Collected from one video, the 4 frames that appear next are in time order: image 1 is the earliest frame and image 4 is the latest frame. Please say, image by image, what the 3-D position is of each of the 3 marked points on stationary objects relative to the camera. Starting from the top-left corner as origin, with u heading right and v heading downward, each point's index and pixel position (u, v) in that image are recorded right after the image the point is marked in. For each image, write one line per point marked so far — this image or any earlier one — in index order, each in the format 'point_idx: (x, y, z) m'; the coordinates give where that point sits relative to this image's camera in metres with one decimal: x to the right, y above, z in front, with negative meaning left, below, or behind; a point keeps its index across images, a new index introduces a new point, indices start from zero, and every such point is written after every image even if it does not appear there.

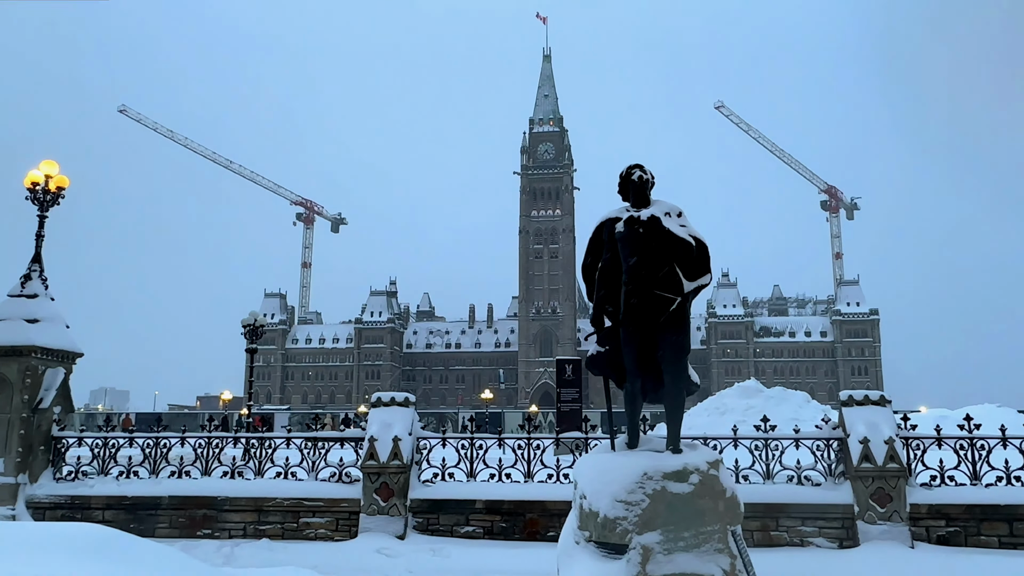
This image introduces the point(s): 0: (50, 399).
0: (-6.6, -1.6, +9.2) m
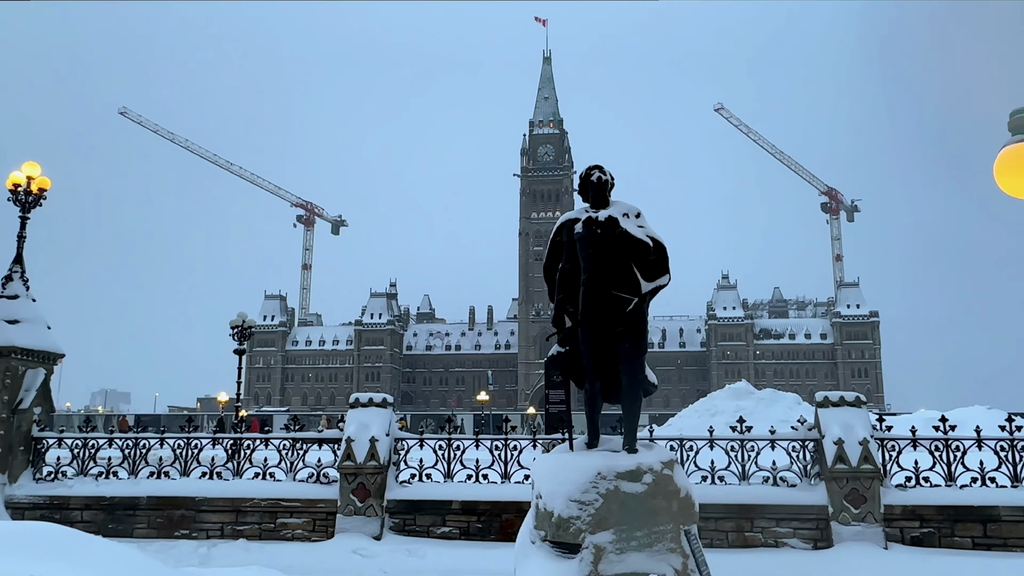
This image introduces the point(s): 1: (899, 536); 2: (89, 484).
0: (-6.9, -1.6, +9.2) m
1: (+4.7, -3.0, +7.7) m
2: (-5.9, -2.7, +9.0) m
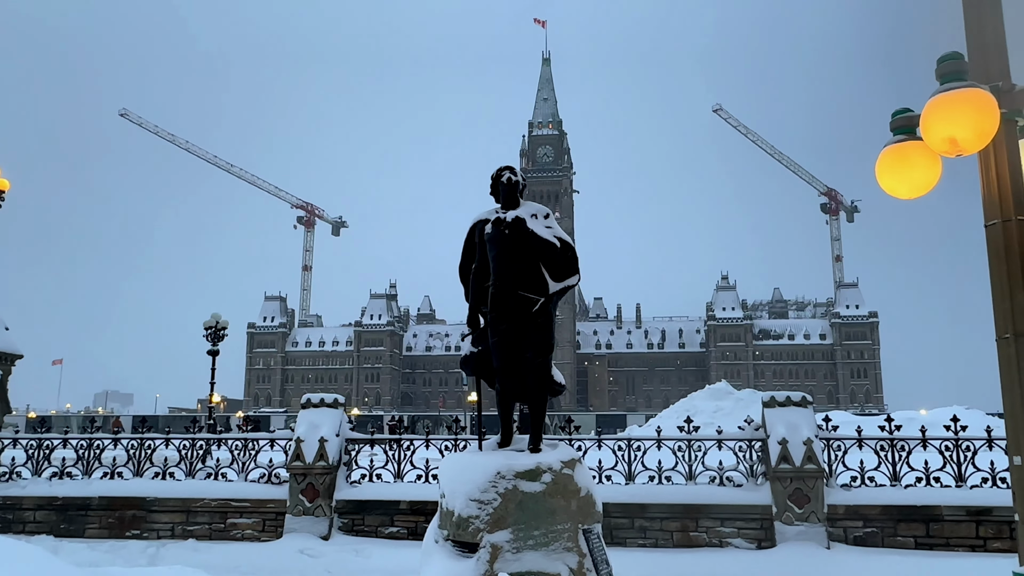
0: (-7.5, -1.6, +9.2) m
1: (+4.0, -3.0, +7.7) m
2: (-6.6, -2.7, +9.0) m
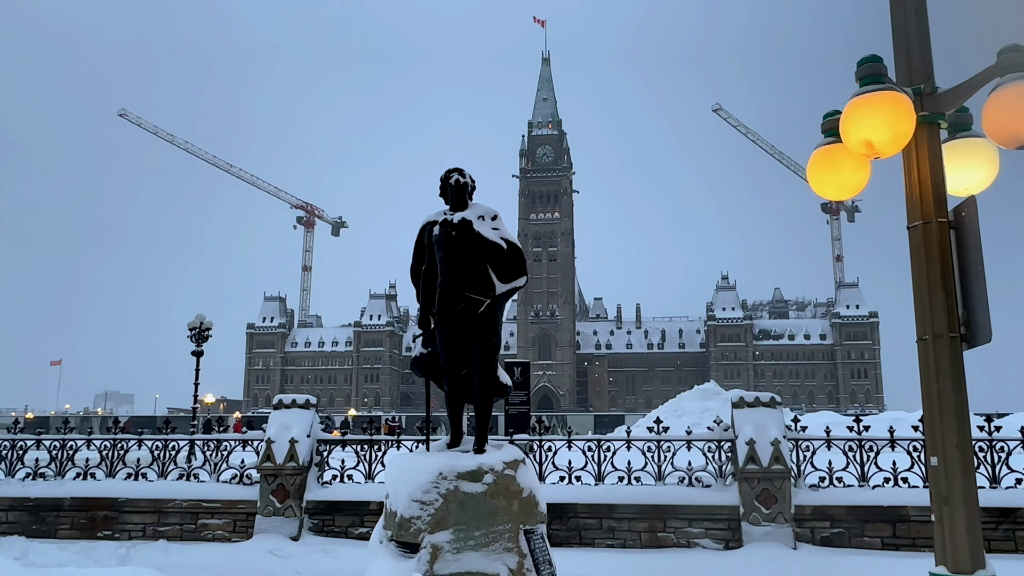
0: (-7.9, -1.6, +9.2) m
1: (+3.6, -3.0, +7.7) m
2: (-7.0, -2.8, +9.0) m
